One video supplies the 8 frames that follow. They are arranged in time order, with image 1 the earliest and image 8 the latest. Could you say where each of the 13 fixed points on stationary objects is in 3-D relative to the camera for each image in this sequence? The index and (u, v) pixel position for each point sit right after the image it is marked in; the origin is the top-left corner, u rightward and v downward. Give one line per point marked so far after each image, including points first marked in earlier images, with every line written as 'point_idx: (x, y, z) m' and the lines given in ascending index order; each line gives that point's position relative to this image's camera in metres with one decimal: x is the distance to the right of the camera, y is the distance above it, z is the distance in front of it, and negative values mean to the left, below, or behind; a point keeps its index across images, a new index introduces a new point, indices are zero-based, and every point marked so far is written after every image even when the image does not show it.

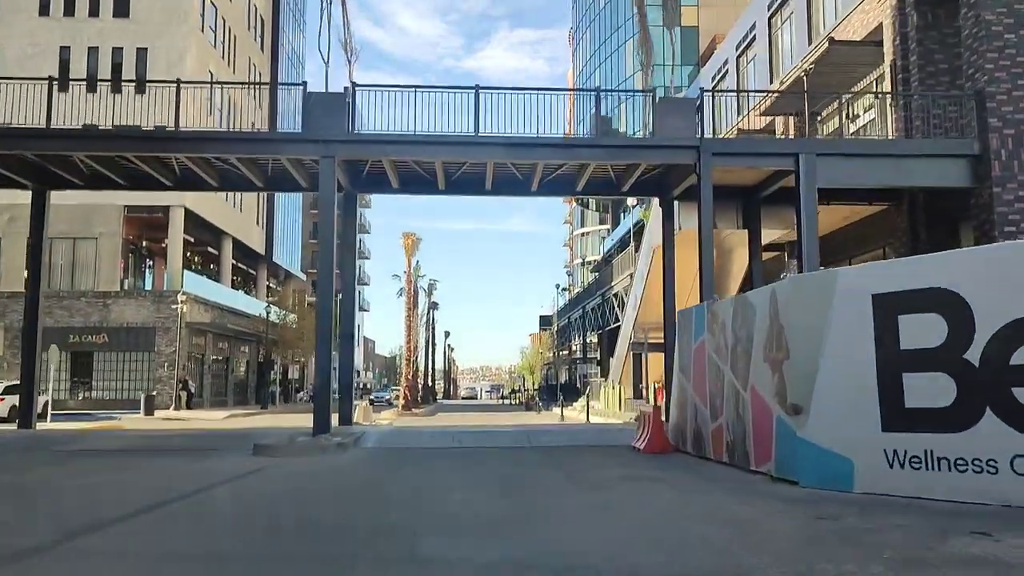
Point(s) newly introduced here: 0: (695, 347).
0: (+3.2, -1.0, +14.9) m
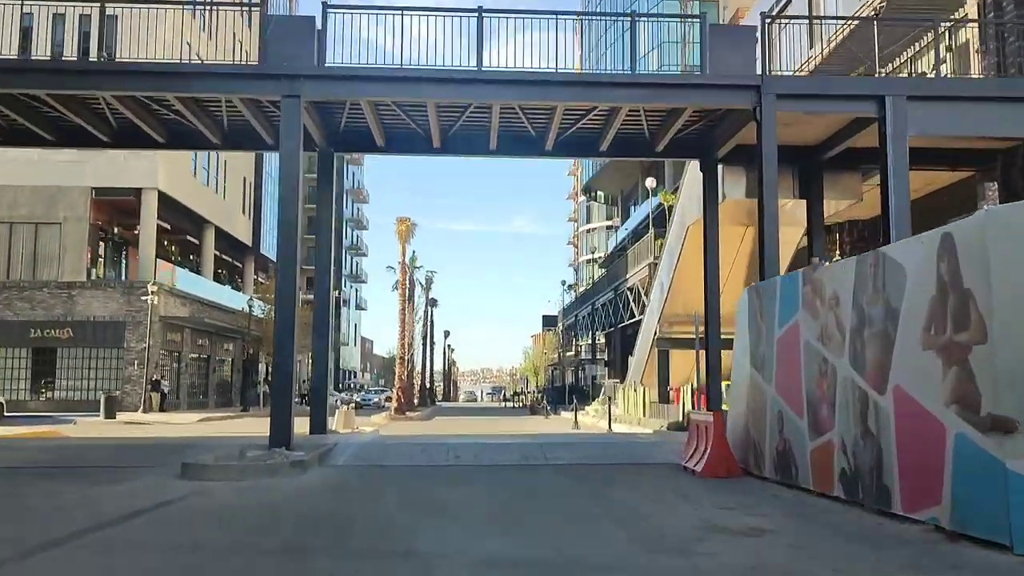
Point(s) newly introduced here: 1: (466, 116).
0: (+3.4, -0.6, +10.7) m
1: (-1.0, +3.7, +18.2) m
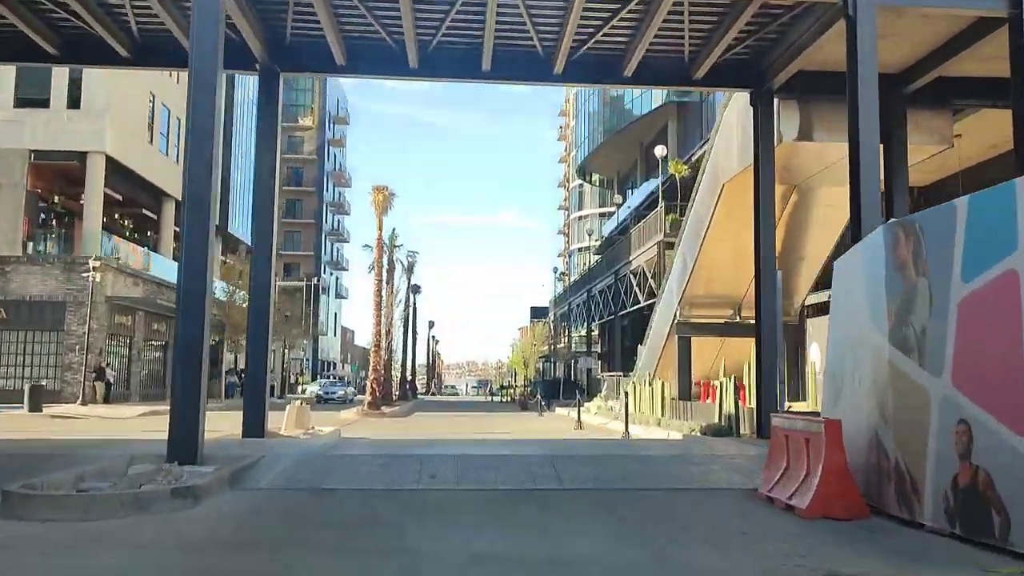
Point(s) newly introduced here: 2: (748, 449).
0: (+3.5, 0.0, +6.5) m
1: (-1.0, +4.4, +13.8) m
2: (+3.9, -2.7, +14.0) m
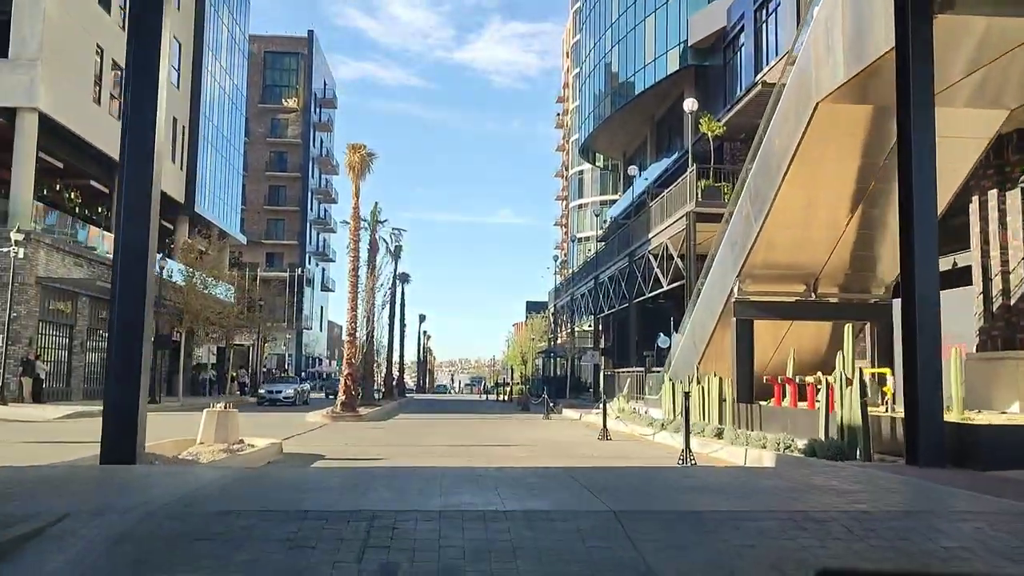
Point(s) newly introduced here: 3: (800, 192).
0: (+3.8, +0.6, +1.2) m
1: (-0.8, +5.0, +8.5) m
2: (+4.1, -2.0, +8.7) m
3: (+5.4, +1.8, +16.0) m
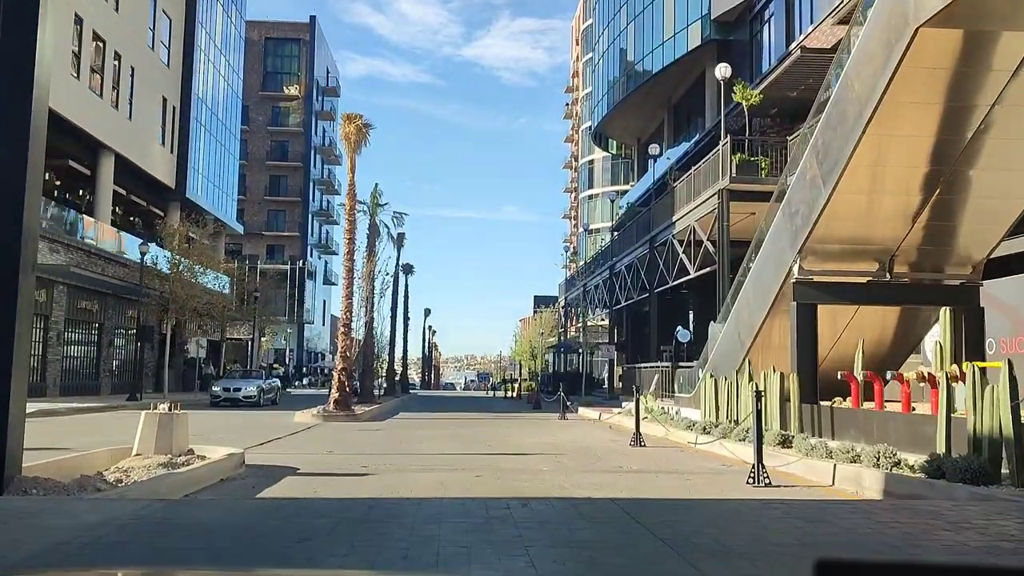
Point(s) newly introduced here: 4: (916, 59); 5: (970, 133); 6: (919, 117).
0: (+4.0, +0.9, -1.6) m
1: (-0.5, +5.4, +5.7) m
2: (+4.3, -1.7, +5.9) m
3: (+5.7, +2.2, +13.2) m
4: (+5.6, +3.2, +11.8) m
5: (+7.0, +2.4, +12.9) m
6: (+6.1, +2.5, +12.8) m
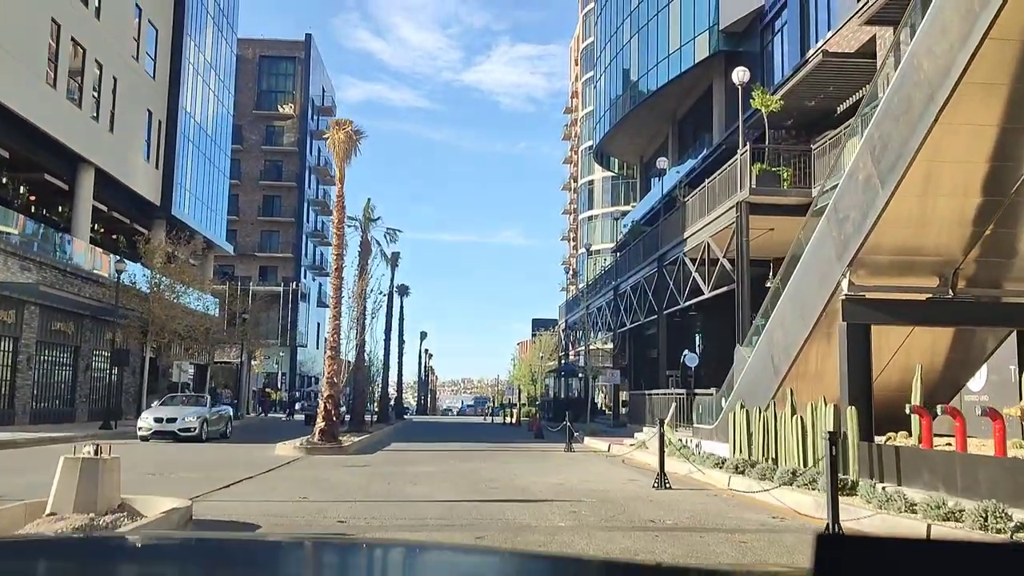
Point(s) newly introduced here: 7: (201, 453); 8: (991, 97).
0: (+4.1, +1.1, -3.6) m
1: (-0.4, +5.4, +3.9) m
2: (+4.5, -1.7, +3.9) m
3: (+5.8, +1.9, +11.3) m
4: (+5.7, +3.0, +10.0) m
5: (+7.1, +2.1, +11.1) m
6: (+6.2, +2.3, +10.9) m
7: (-7.1, -3.8, +19.5) m
8: (+6.1, +2.4, +10.9) m
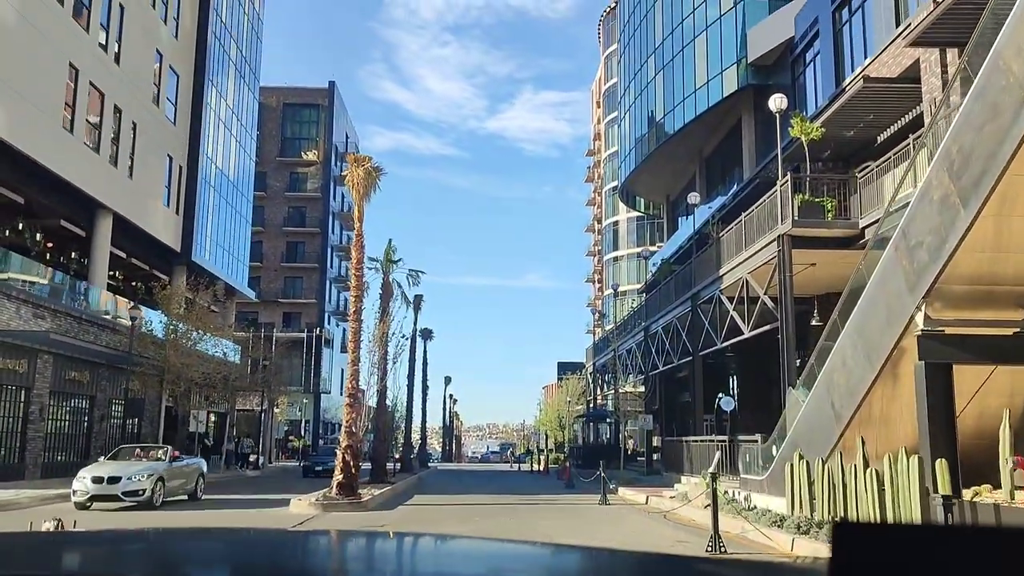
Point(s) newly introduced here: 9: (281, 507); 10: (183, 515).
0: (+4.1, +1.4, -4.9) m
1: (-0.3, +5.3, +2.9) m
2: (+4.7, -1.7, +2.4) m
3: (+6.2, +1.6, +9.9) m
4: (+6.0, +2.7, +8.7) m
5: (+7.4, +1.8, +9.7) m
6: (+6.6, +2.0, +9.5) m
7: (-6.4, -4.8, +18.2) m
8: (+6.5, +2.0, +9.5) m
9: (-5.4, -5.1, +19.8) m
10: (-6.8, -4.7, +17.6) m
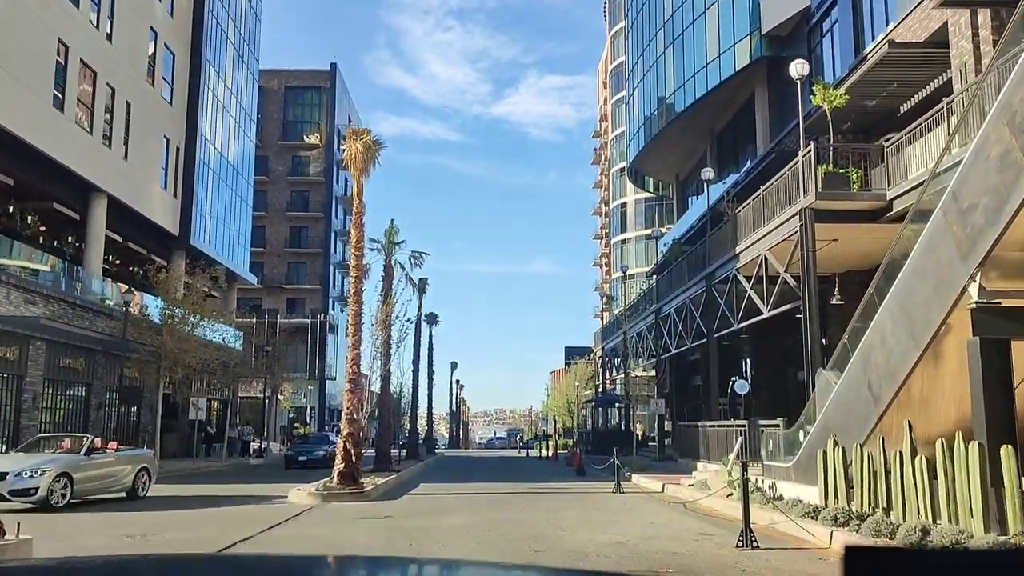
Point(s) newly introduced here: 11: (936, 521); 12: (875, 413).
0: (+4.1, +1.5, -6.0) m
1: (-0.3, +5.5, +1.7) m
2: (+4.7, -1.5, +1.3) m
3: (+6.3, +1.9, +8.8) m
4: (+6.1, +3.0, +7.5) m
5: (+7.5, +2.2, +8.5) m
6: (+6.7, +2.3, +8.4) m
7: (-6.2, -4.3, +17.2) m
8: (+6.6, +2.4, +8.3) m
9: (-5.2, -4.7, +18.8) m
10: (-6.6, -4.3, +16.6) m
11: (+4.7, -2.6, +10.0) m
12: (+5.3, -1.9, +12.6) m
